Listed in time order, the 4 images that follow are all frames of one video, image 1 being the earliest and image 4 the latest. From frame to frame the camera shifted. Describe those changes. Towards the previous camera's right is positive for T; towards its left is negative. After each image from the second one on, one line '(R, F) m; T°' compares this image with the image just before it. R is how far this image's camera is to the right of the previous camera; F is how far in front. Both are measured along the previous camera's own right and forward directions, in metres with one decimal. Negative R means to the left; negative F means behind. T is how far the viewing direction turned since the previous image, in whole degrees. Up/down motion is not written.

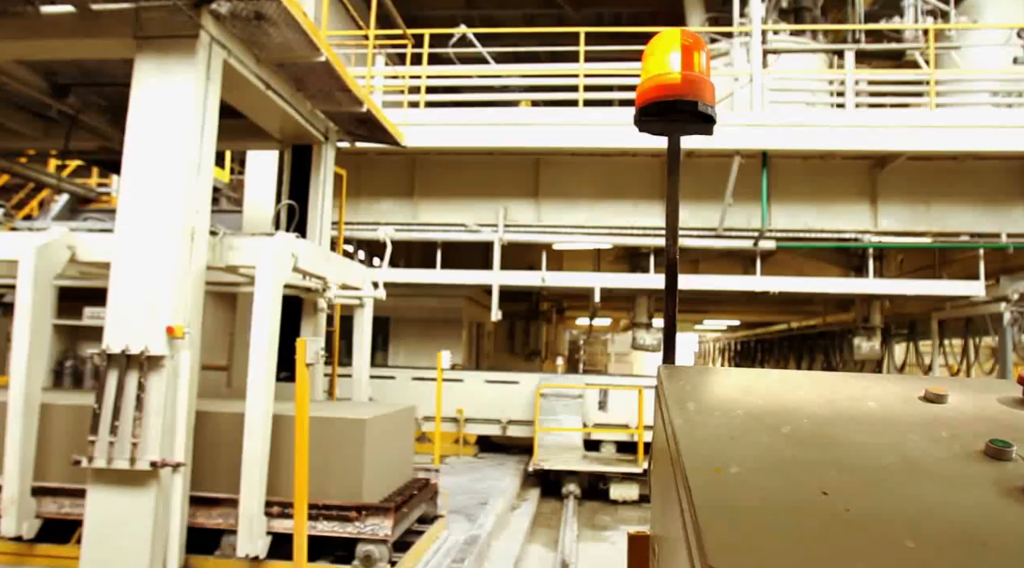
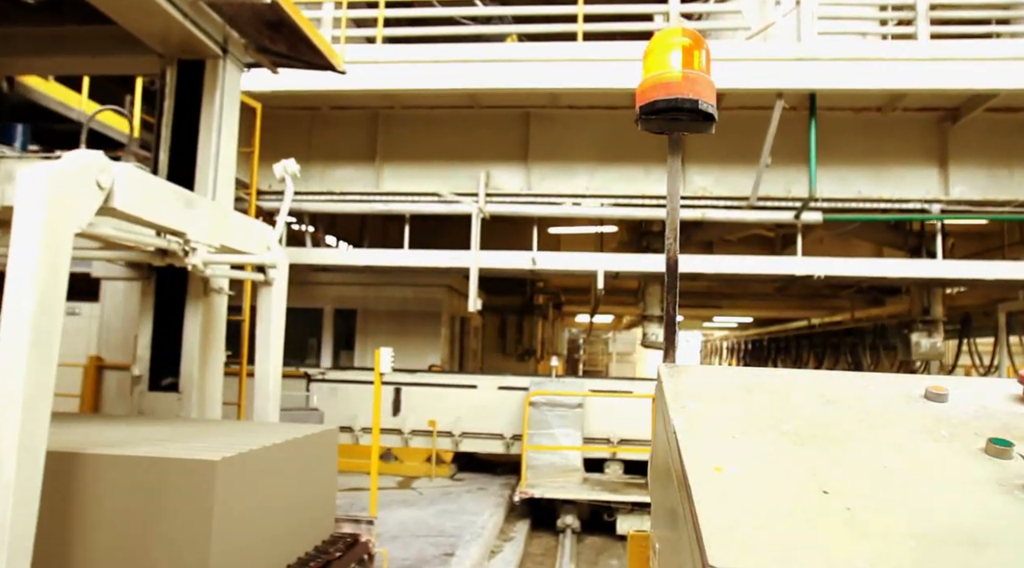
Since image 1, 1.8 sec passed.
(+0.2, +1.7) m; 0°
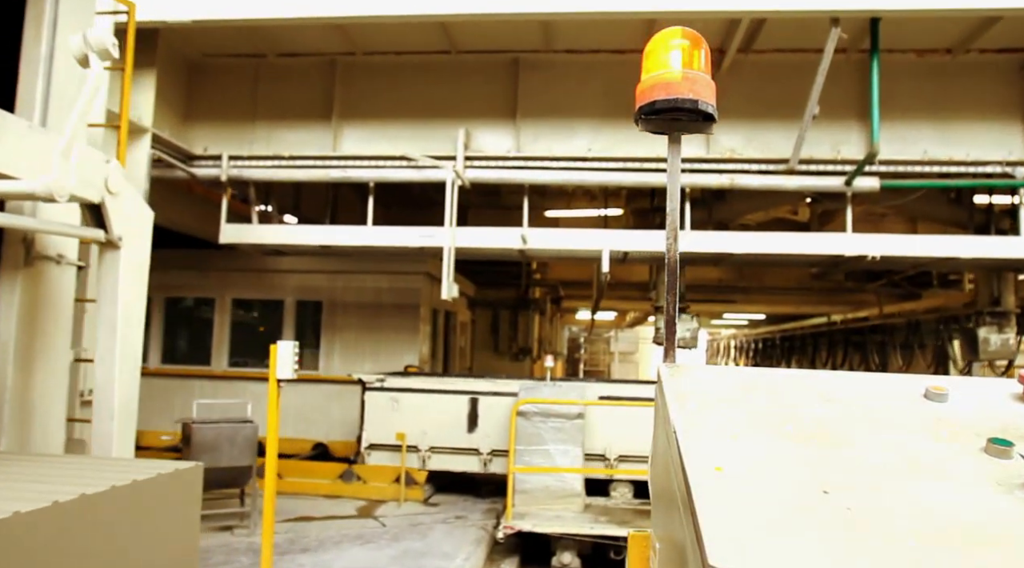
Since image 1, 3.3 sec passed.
(+0.1, +1.3) m; 0°
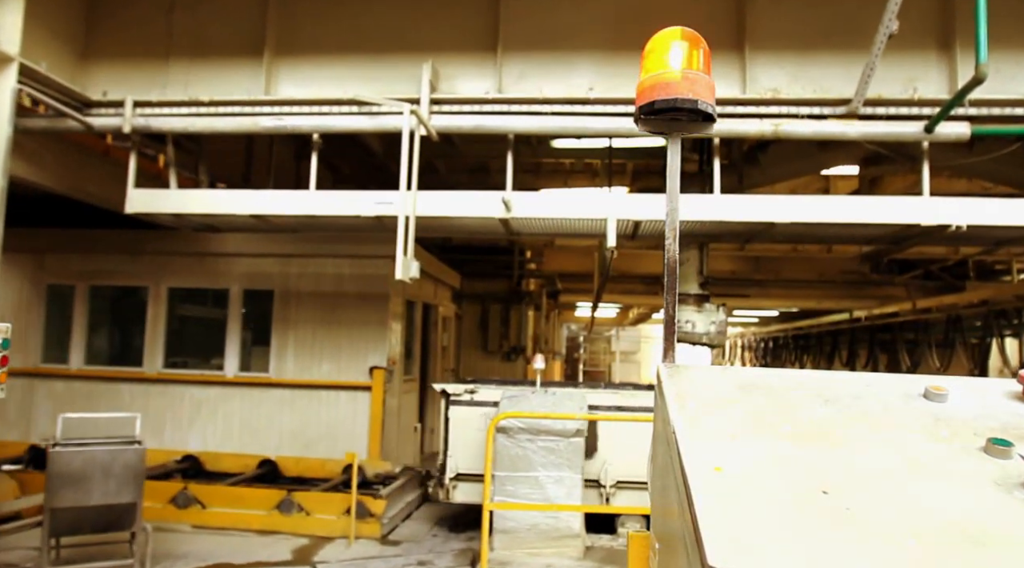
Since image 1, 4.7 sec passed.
(+0.1, +1.3) m; 0°
